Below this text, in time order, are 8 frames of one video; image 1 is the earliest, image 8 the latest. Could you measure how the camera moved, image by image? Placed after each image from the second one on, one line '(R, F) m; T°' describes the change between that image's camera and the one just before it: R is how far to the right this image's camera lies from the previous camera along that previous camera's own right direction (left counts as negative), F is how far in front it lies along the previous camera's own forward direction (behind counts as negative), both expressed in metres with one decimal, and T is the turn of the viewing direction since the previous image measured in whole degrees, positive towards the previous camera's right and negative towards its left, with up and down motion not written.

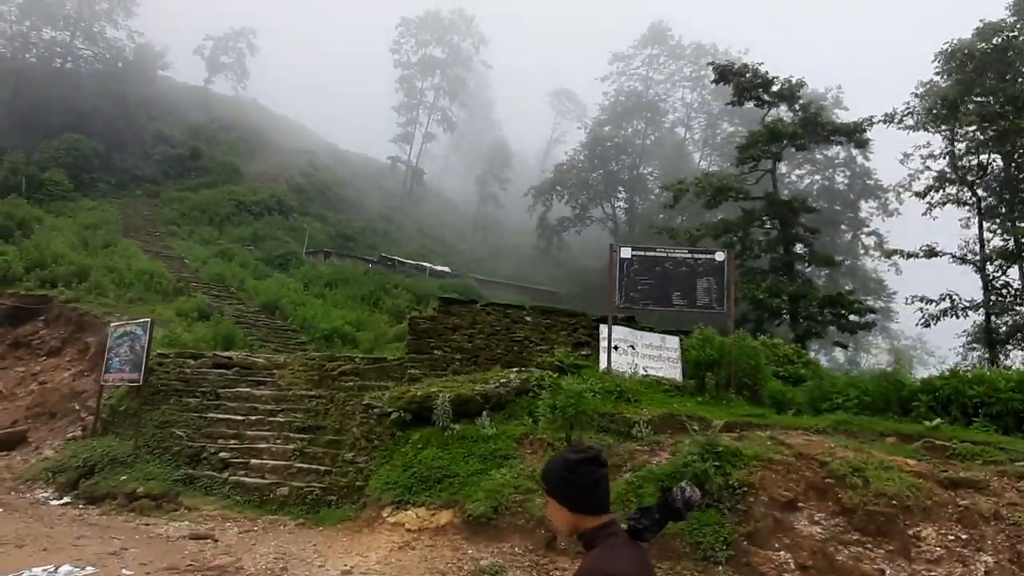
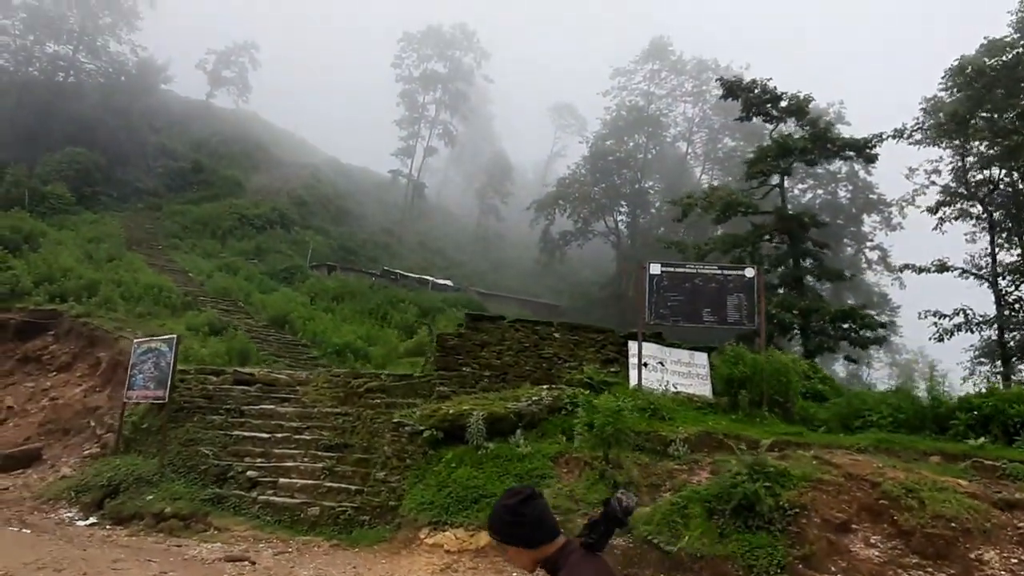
(-0.4, +0.1) m; 0°
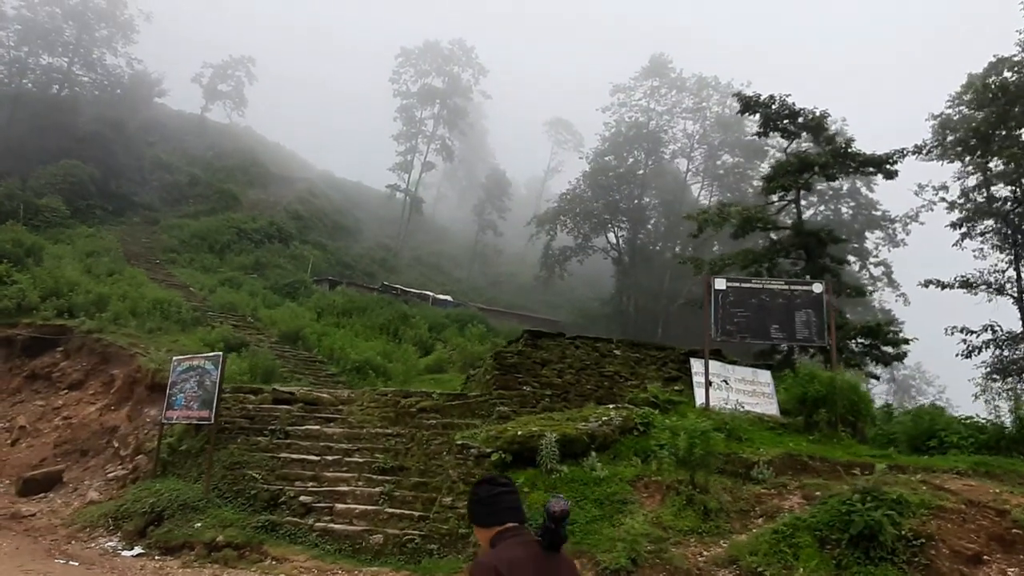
(-0.9, +0.3) m; +1°
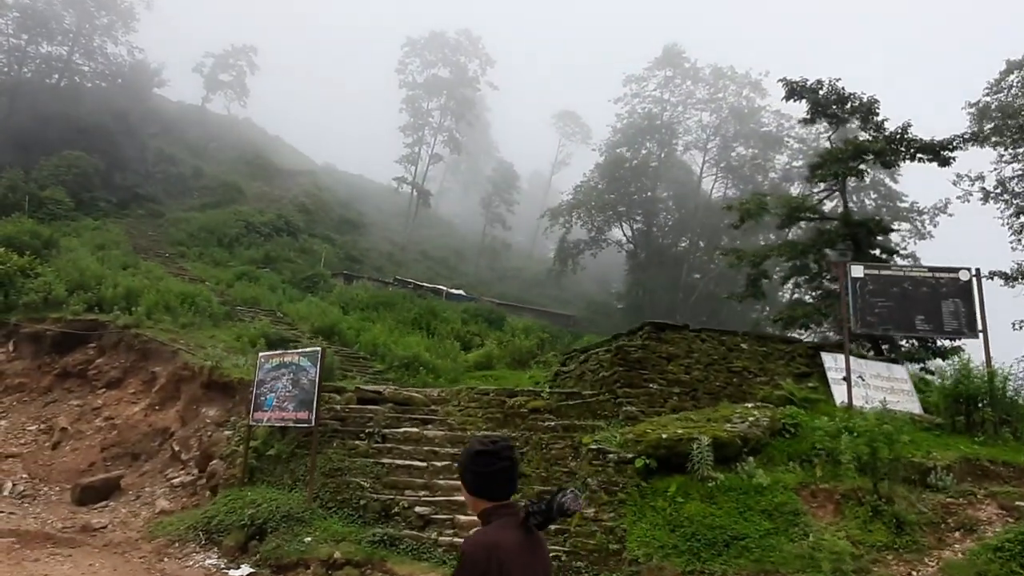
(-1.5, +0.7) m; +1°
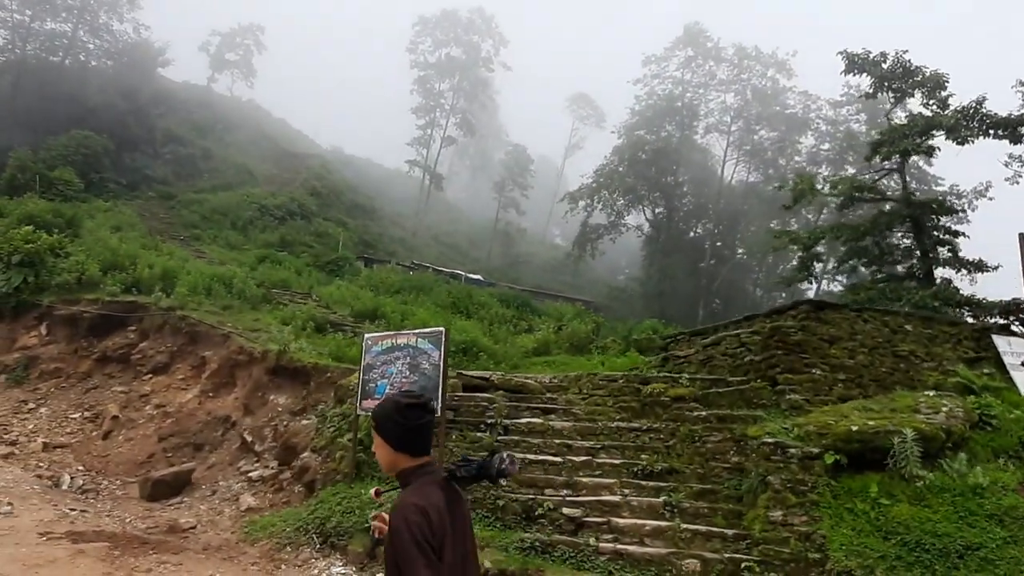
(-1.5, +0.8) m; 0°
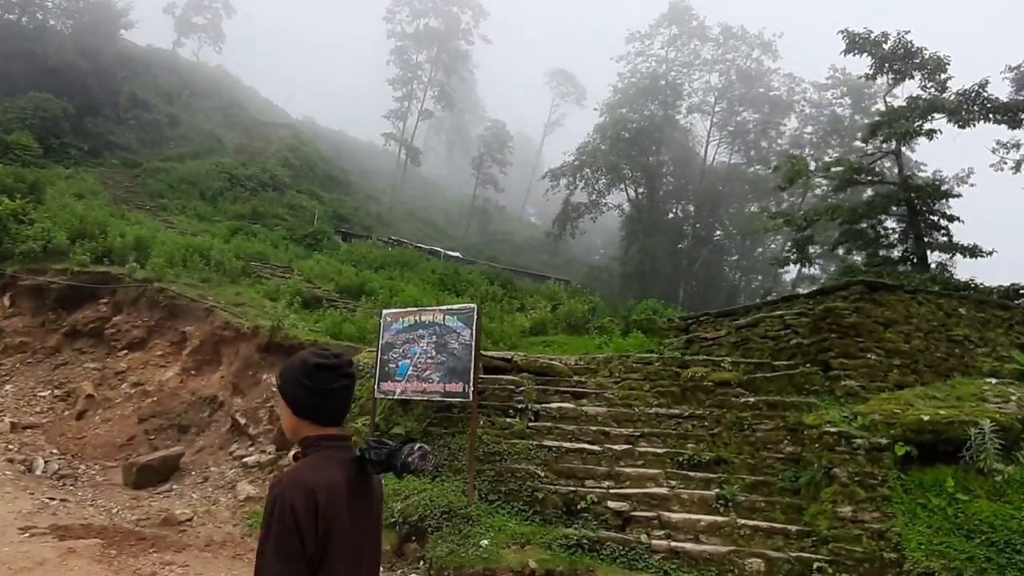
(-0.6, +0.6) m; +3°
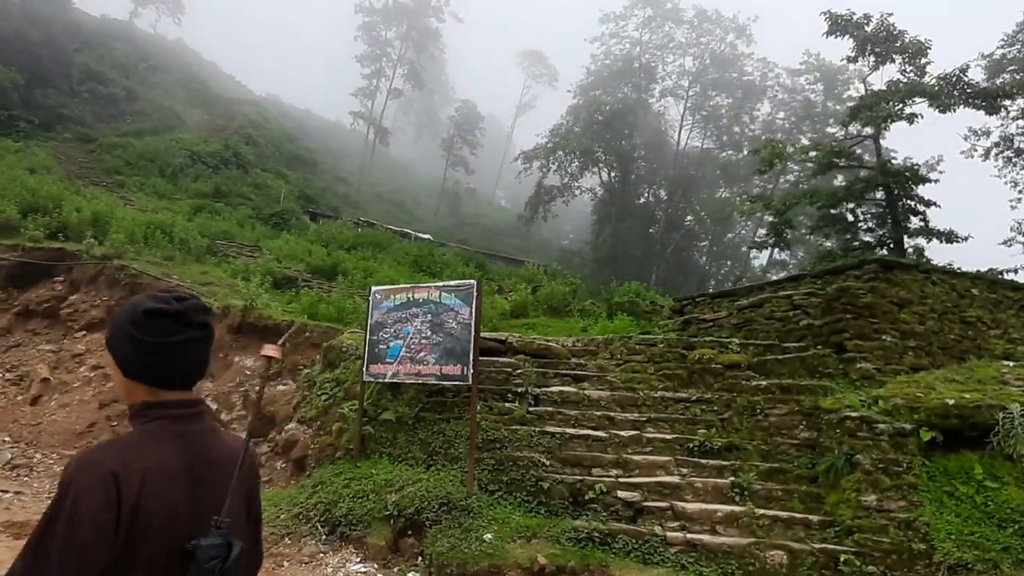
(-0.3, +0.4) m; +3°
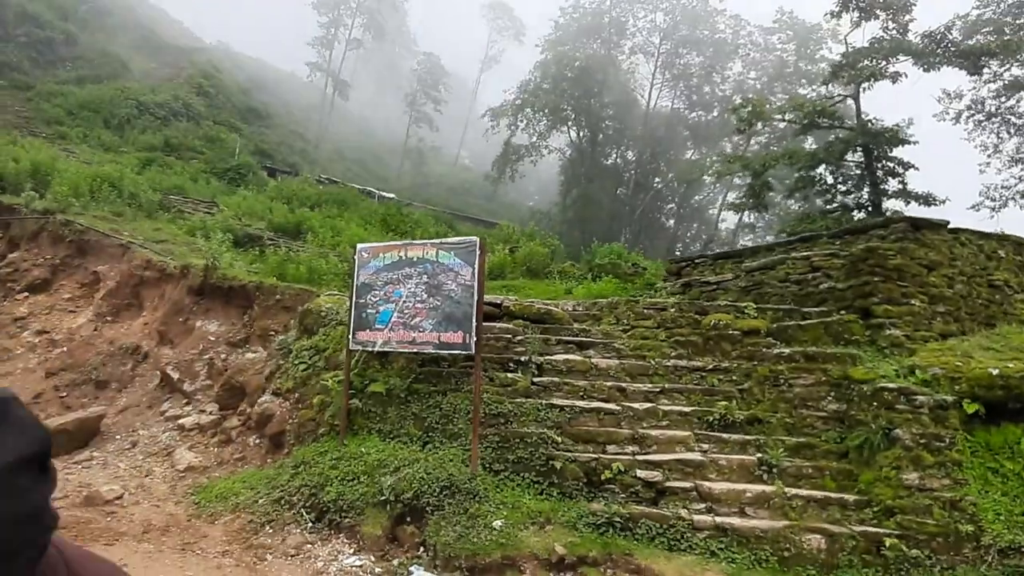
(-0.3, +0.6) m; +3°
